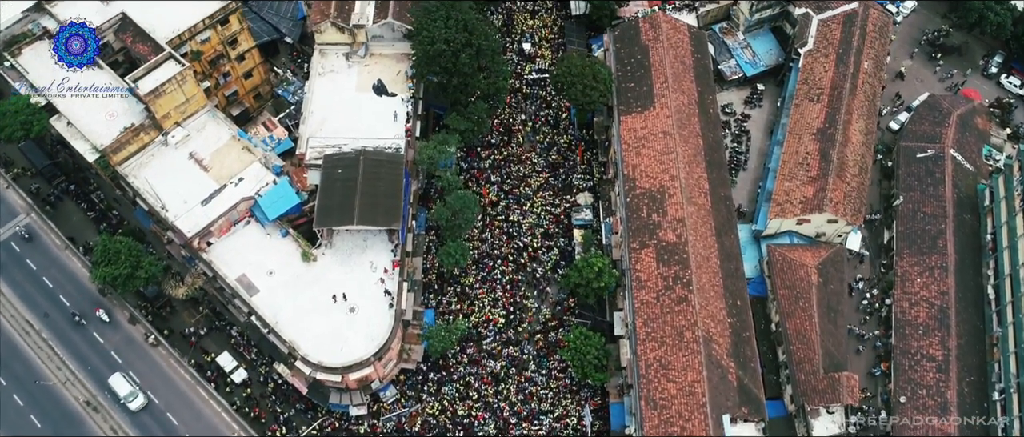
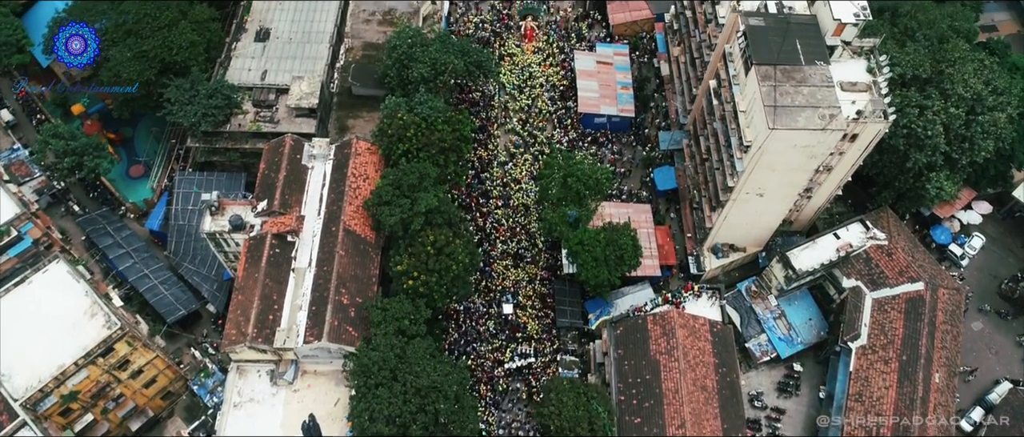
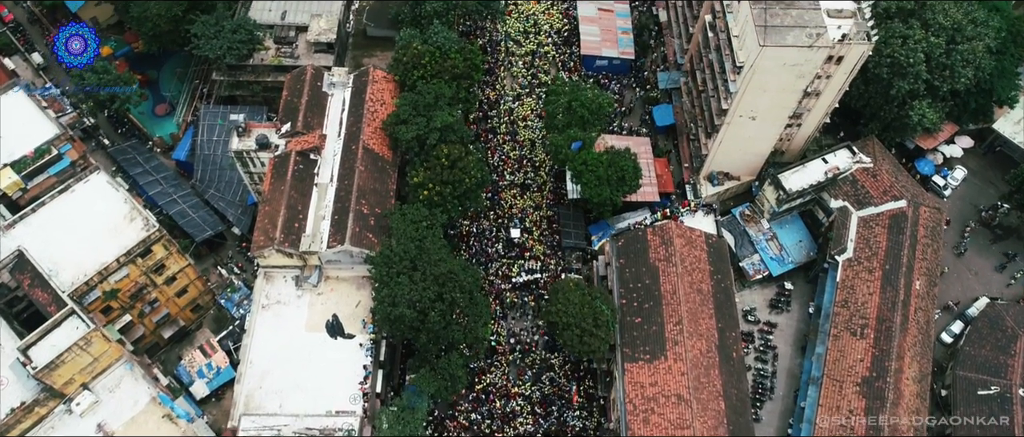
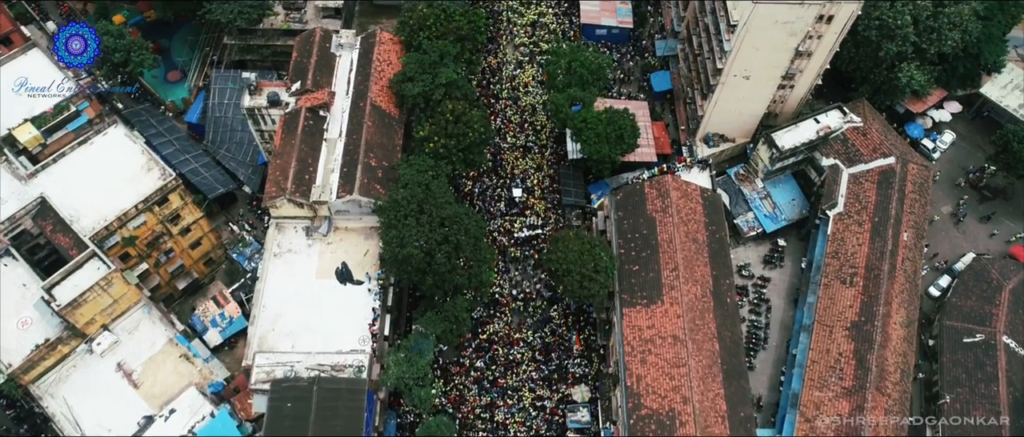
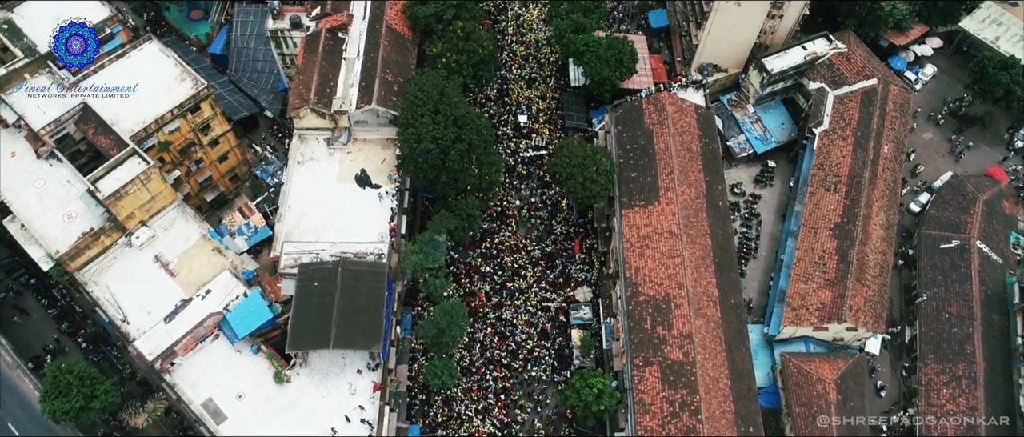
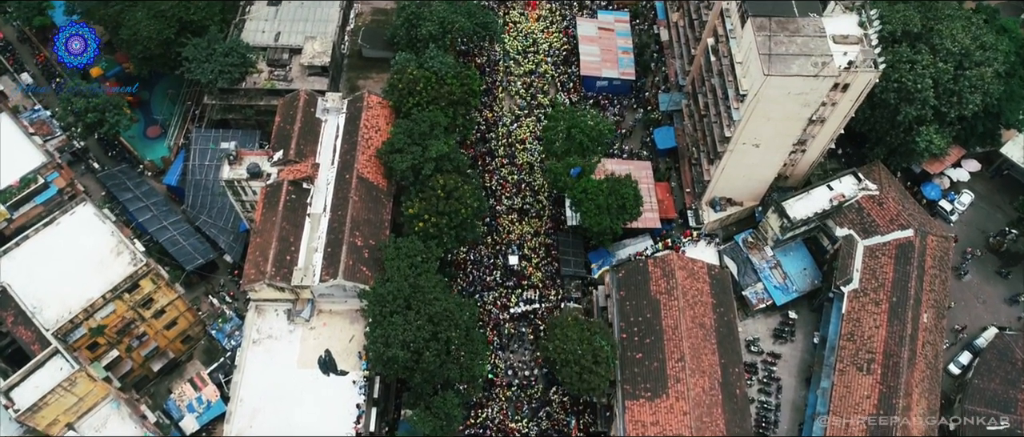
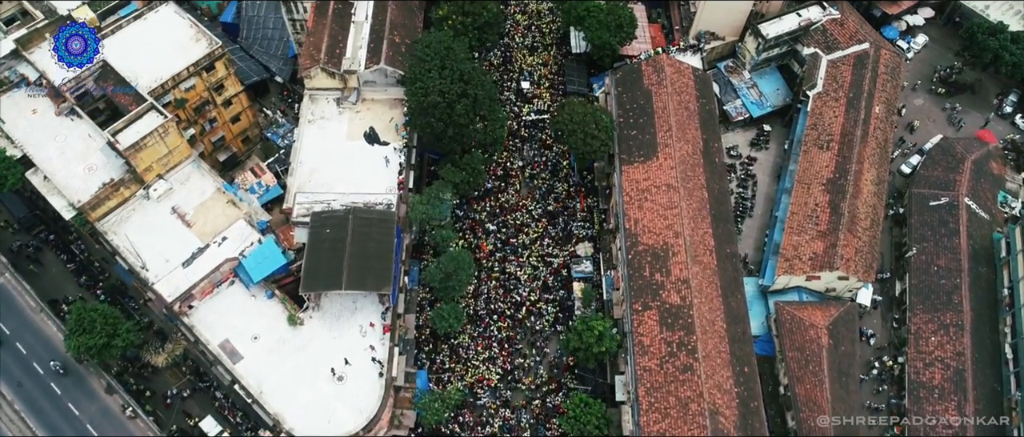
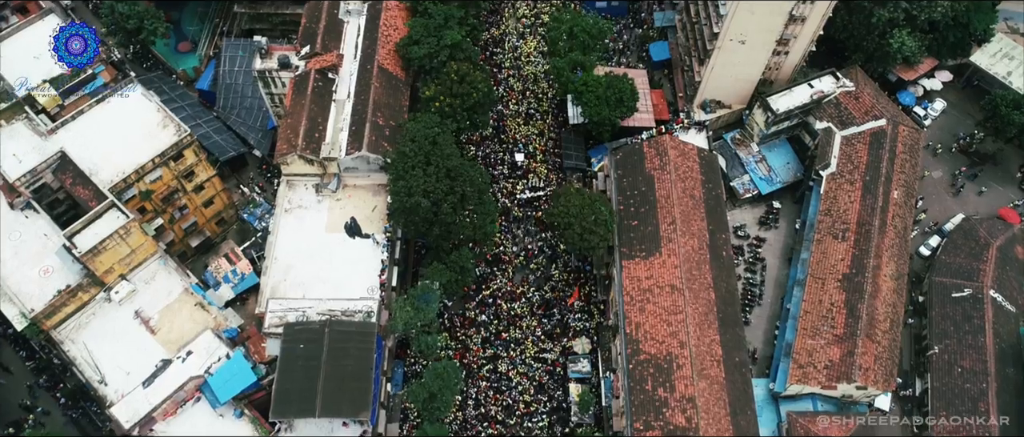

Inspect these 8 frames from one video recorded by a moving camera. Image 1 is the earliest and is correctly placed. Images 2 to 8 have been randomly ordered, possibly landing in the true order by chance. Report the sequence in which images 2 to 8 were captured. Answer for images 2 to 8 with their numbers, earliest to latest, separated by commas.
7, 5, 8, 4, 3, 6, 2
